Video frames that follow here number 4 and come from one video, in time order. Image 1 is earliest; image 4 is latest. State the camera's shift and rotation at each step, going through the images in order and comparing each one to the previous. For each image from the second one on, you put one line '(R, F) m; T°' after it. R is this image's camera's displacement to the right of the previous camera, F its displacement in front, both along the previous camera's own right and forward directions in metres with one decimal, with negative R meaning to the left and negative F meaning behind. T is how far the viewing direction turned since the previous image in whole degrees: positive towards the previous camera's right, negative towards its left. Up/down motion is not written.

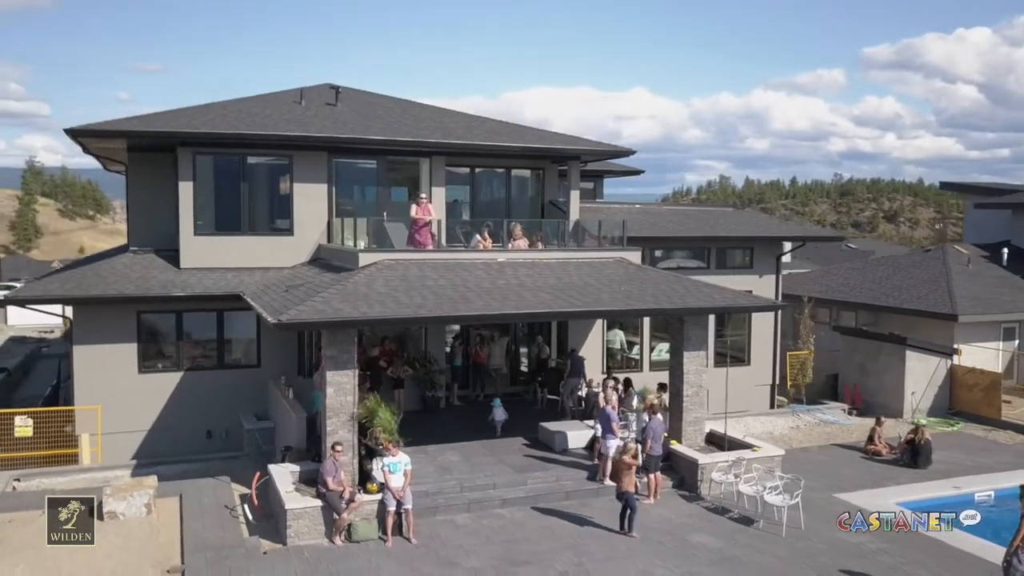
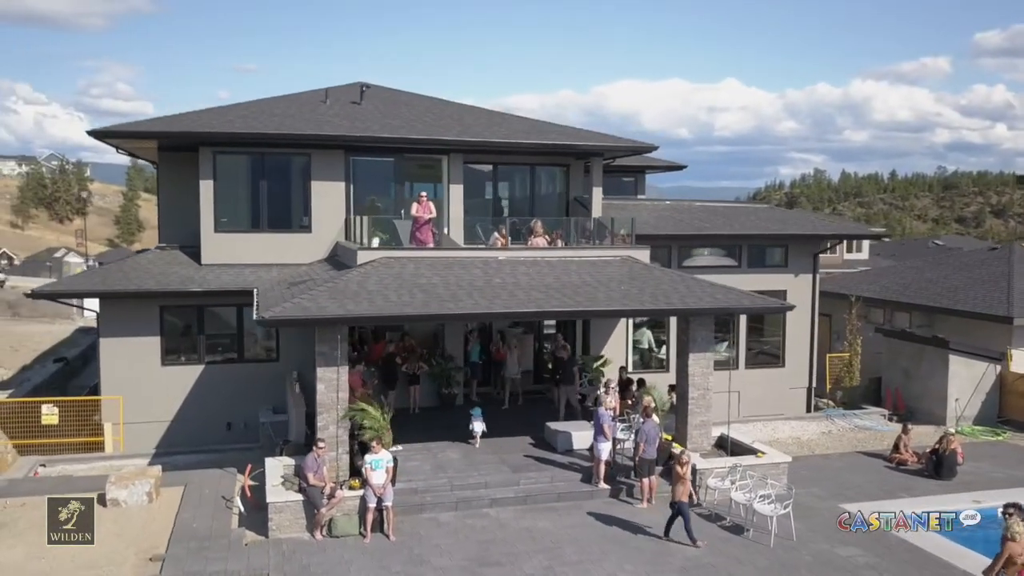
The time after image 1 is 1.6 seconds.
(+1.5, +0.2) m; -6°
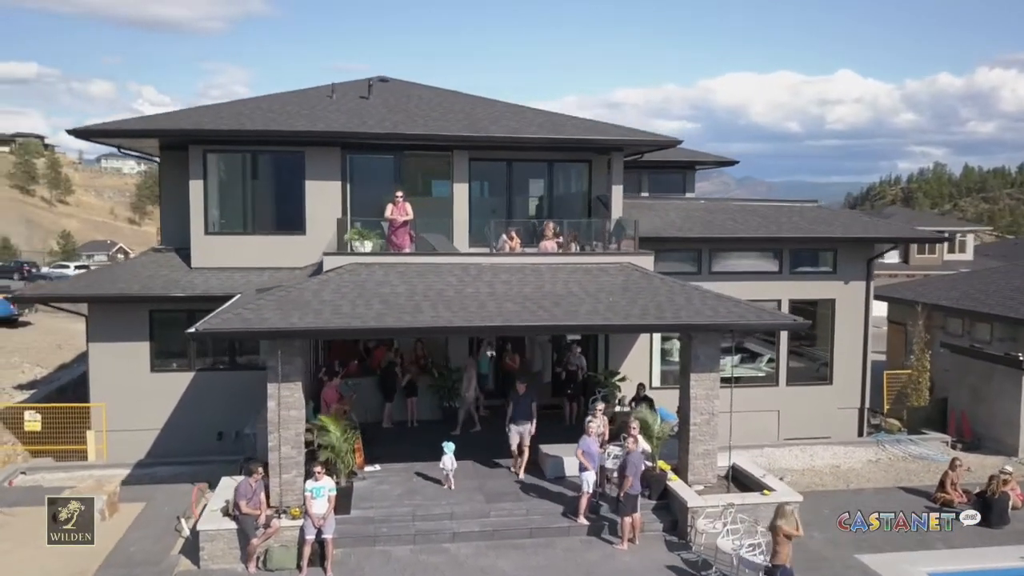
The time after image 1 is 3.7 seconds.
(+1.9, +1.5) m; -7°
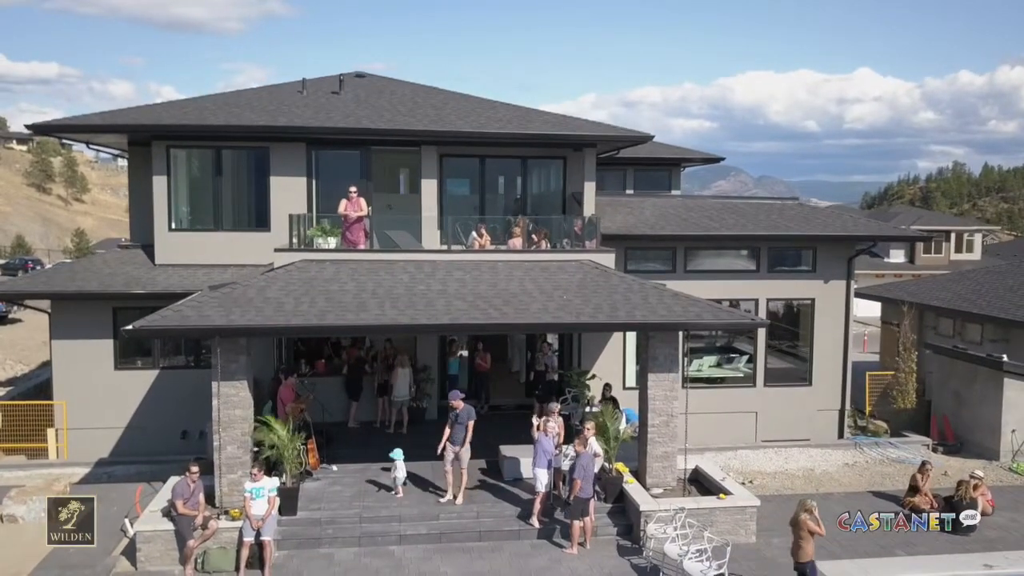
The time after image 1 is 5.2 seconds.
(+1.0, +0.3) m; -1°
